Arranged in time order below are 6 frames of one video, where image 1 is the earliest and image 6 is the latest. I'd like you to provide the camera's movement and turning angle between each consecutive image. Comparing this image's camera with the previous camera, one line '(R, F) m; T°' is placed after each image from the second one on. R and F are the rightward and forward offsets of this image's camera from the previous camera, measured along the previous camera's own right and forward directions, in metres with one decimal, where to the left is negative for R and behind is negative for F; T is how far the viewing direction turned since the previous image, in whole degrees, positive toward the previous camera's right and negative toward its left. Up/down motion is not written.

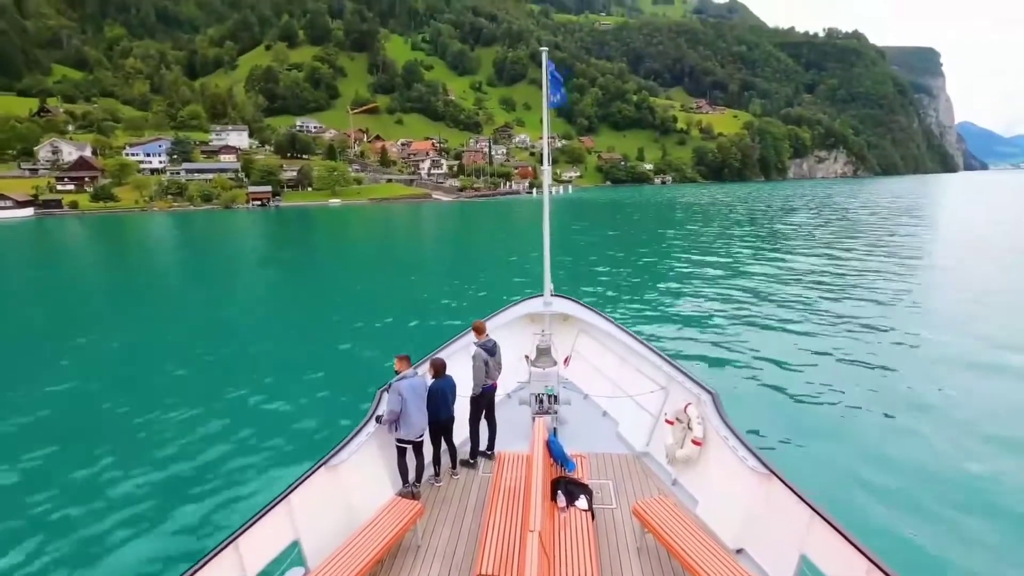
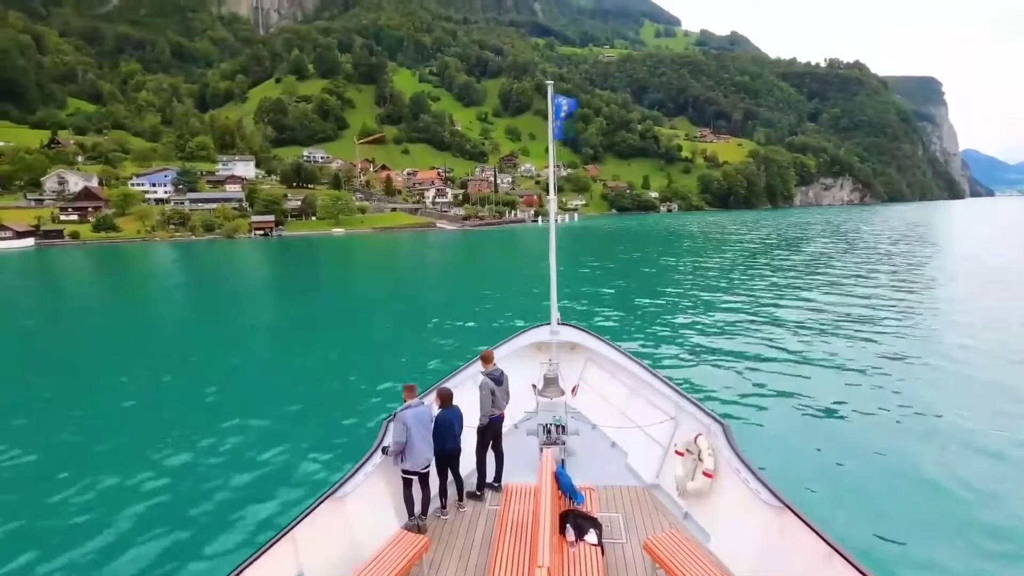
(0.0, +0.2) m; -1°
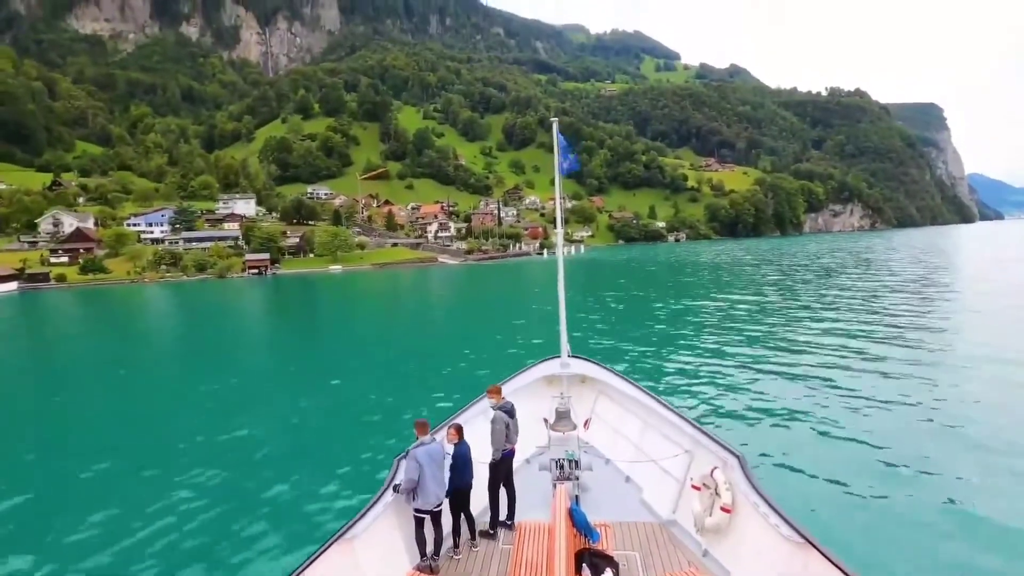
(+0.1, +1.0) m; -1°
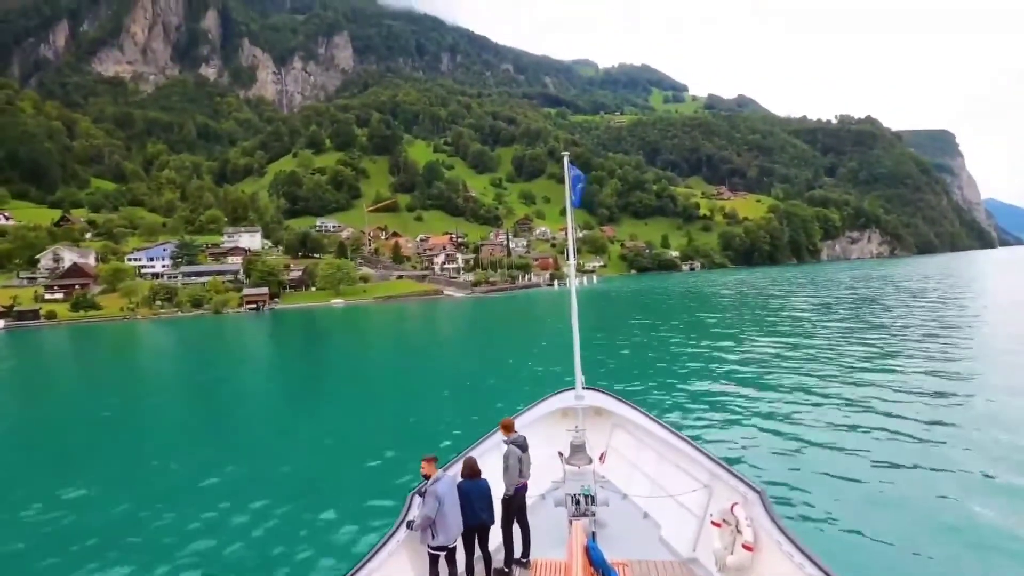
(+0.1, +1.0) m; -1°
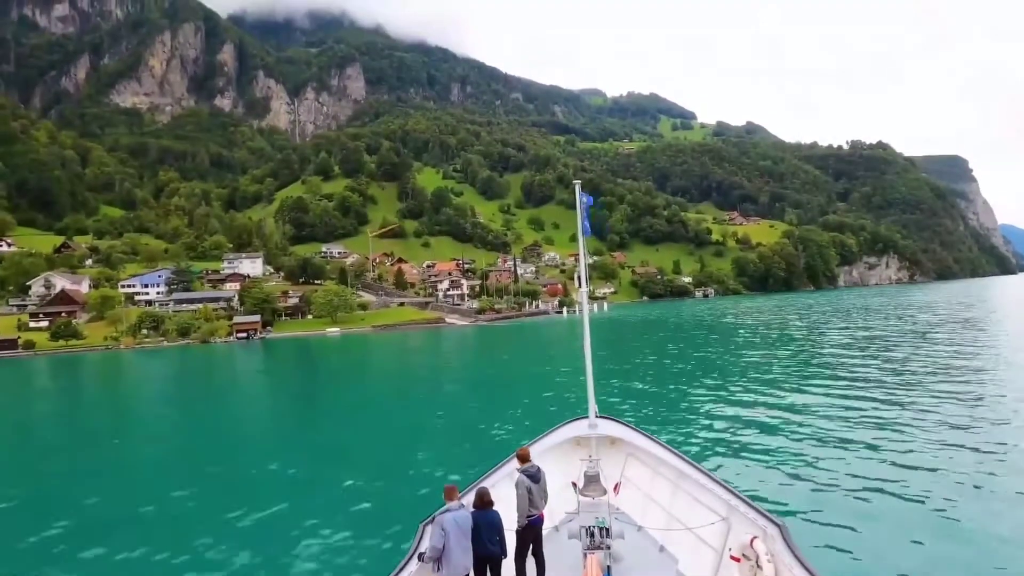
(+0.1, +1.2) m; -1°
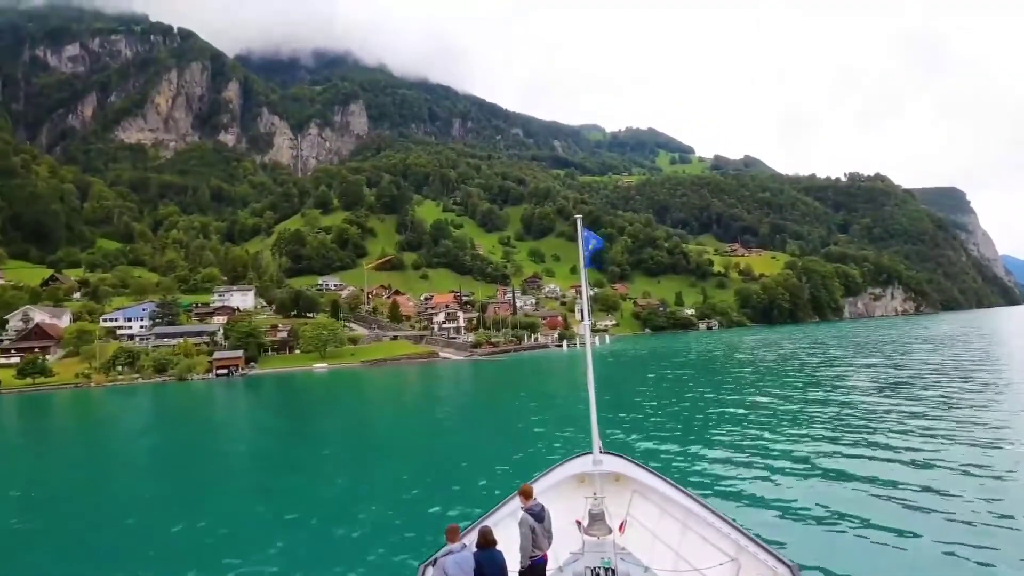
(+0.1, +1.0) m; 0°
